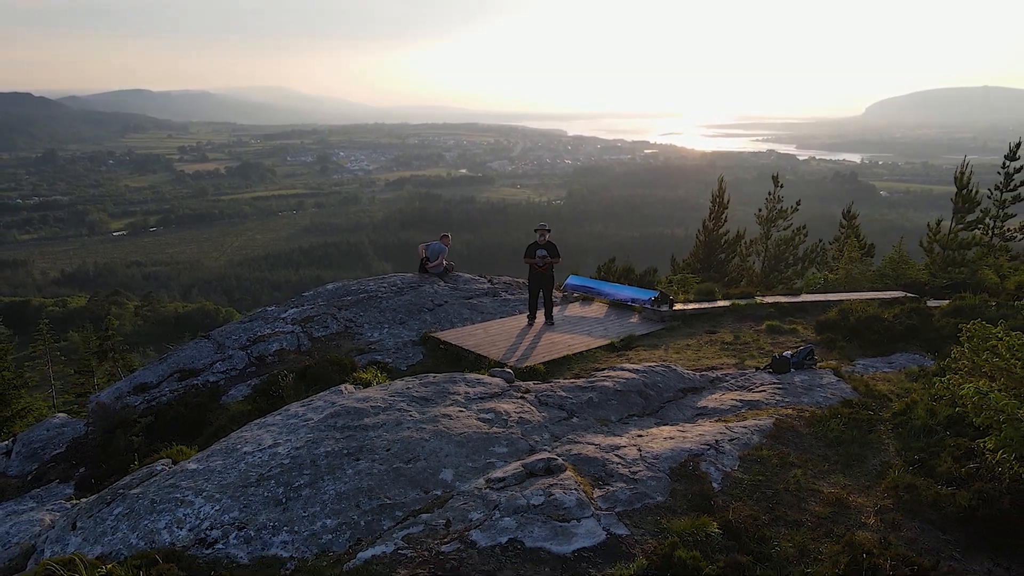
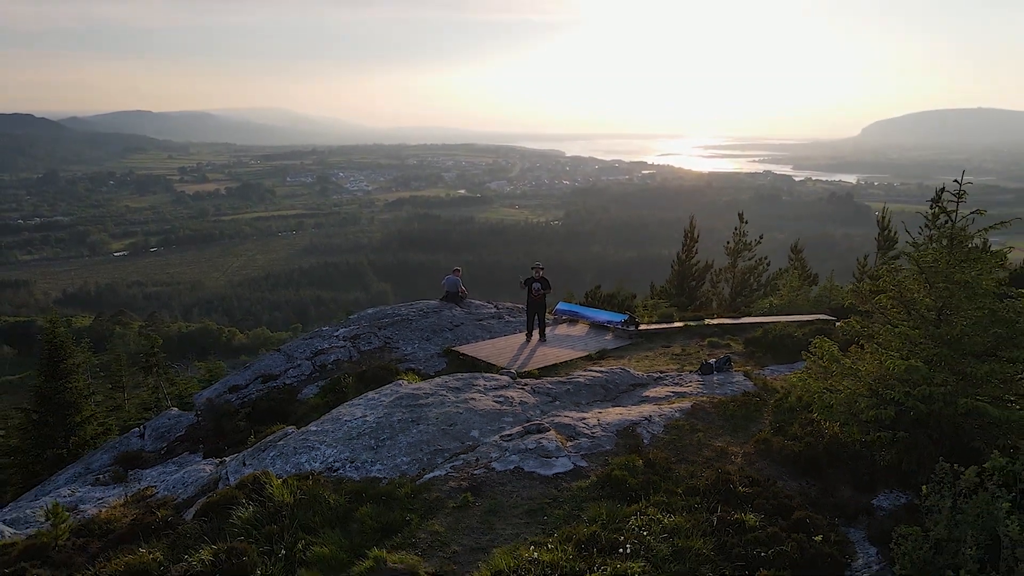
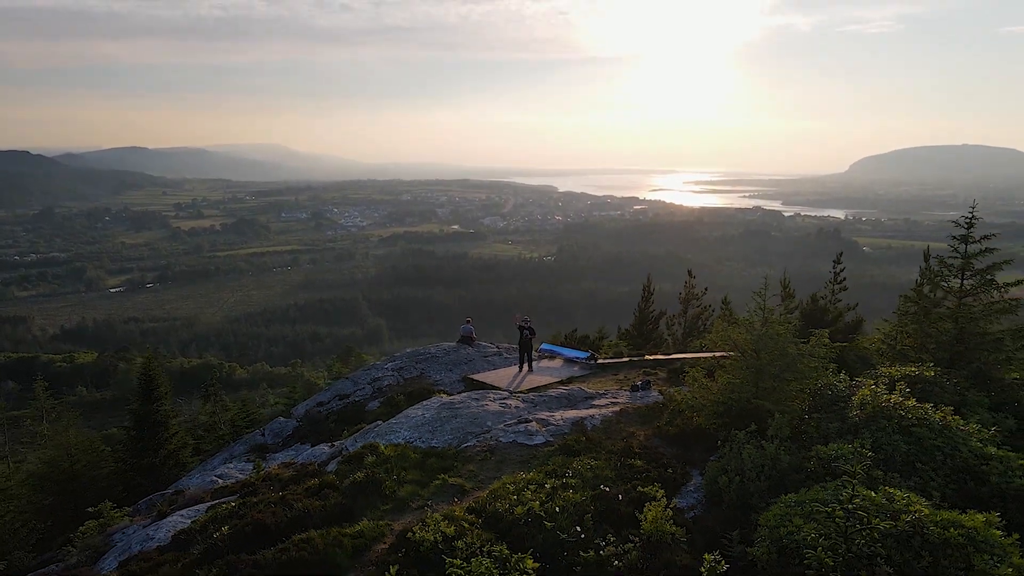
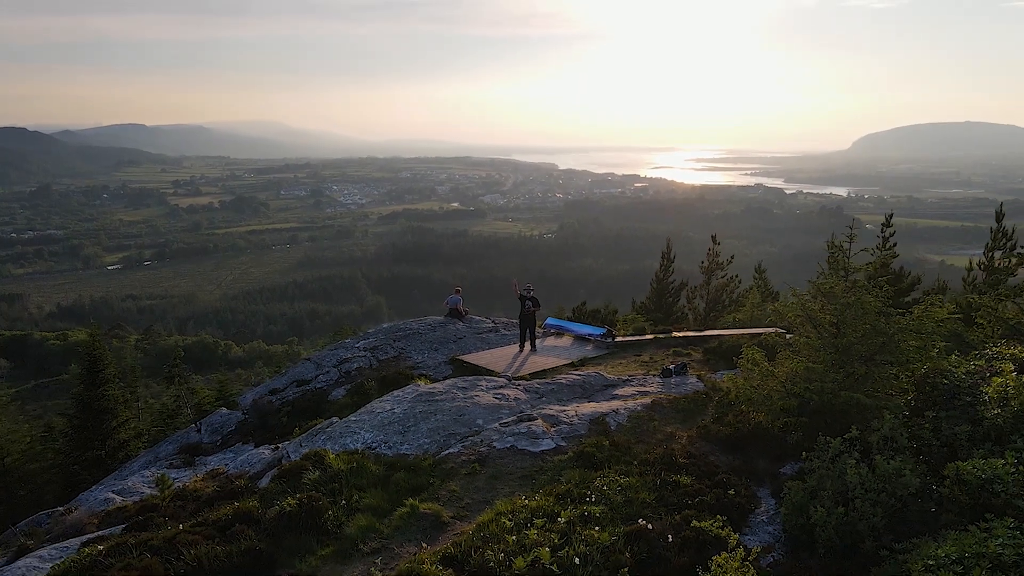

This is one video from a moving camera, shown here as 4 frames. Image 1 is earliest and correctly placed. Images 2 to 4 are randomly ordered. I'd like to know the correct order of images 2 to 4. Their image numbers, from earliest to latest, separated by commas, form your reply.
2, 4, 3
